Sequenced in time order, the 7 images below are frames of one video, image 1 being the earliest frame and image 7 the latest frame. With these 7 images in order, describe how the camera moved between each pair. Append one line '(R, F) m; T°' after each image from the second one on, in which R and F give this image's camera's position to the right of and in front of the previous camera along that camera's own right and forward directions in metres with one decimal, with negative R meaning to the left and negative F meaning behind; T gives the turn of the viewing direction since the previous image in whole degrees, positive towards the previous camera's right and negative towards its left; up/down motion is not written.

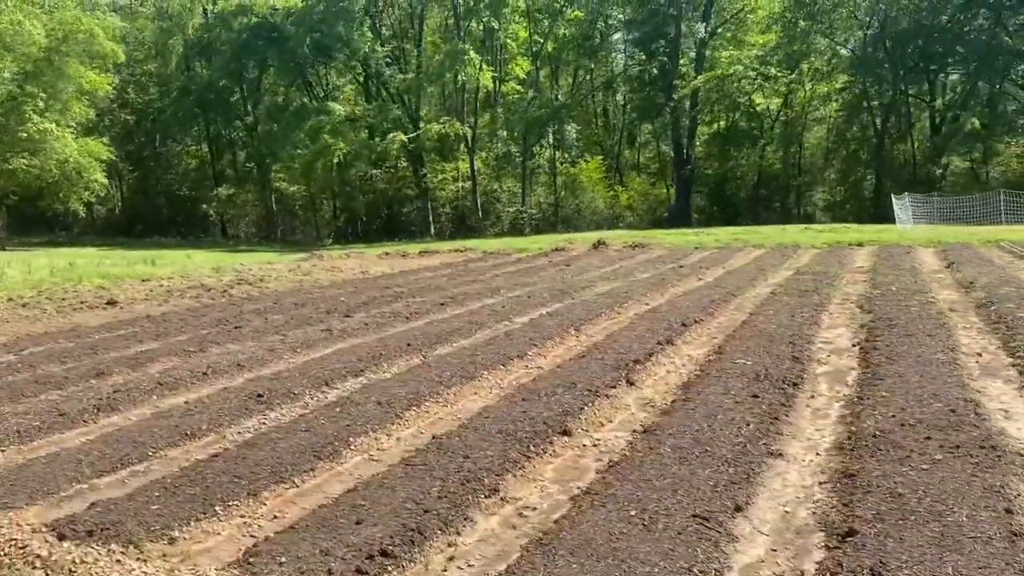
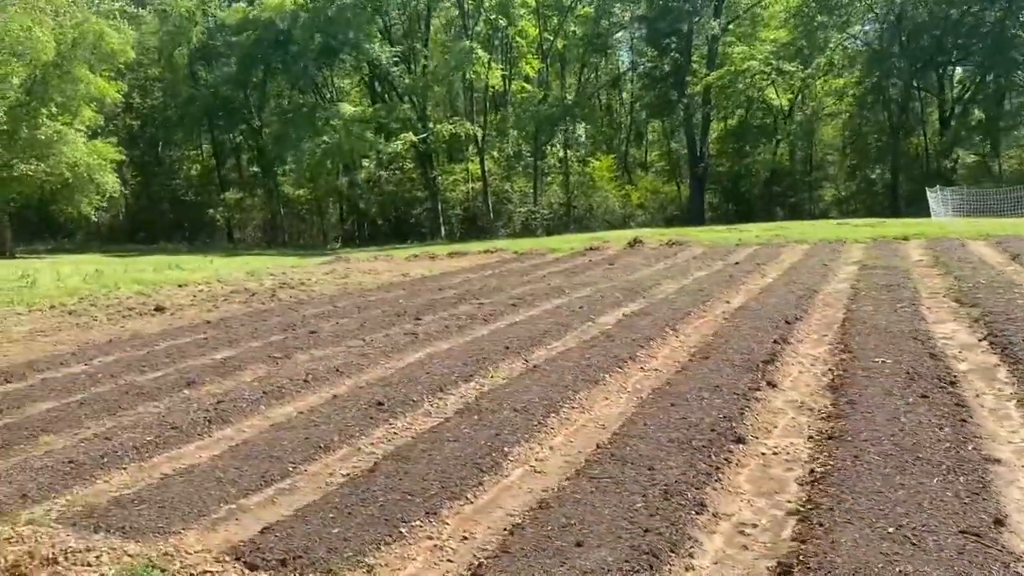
(-1.3, +0.5) m; 0°
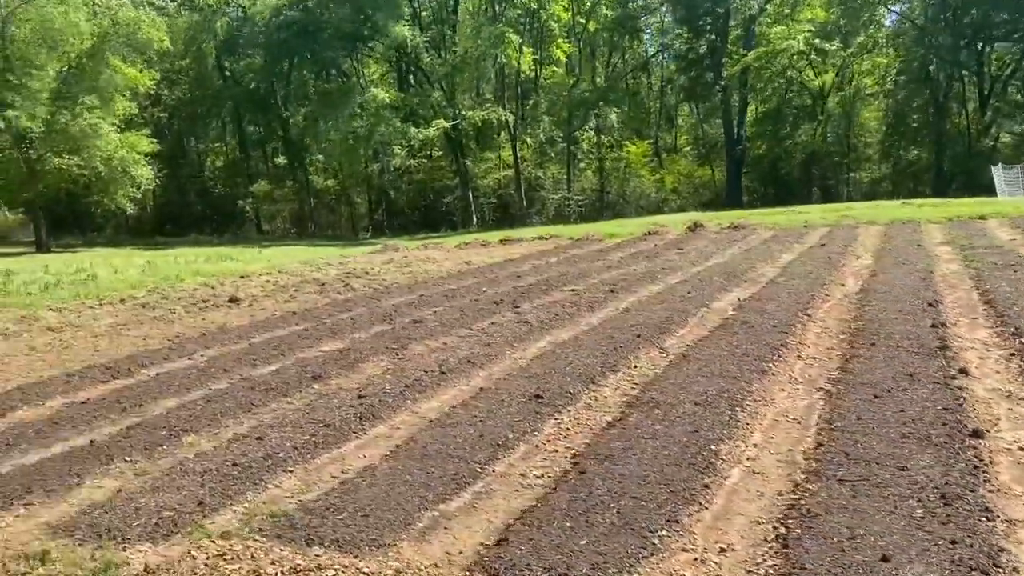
(-1.3, +0.6) m; -1°
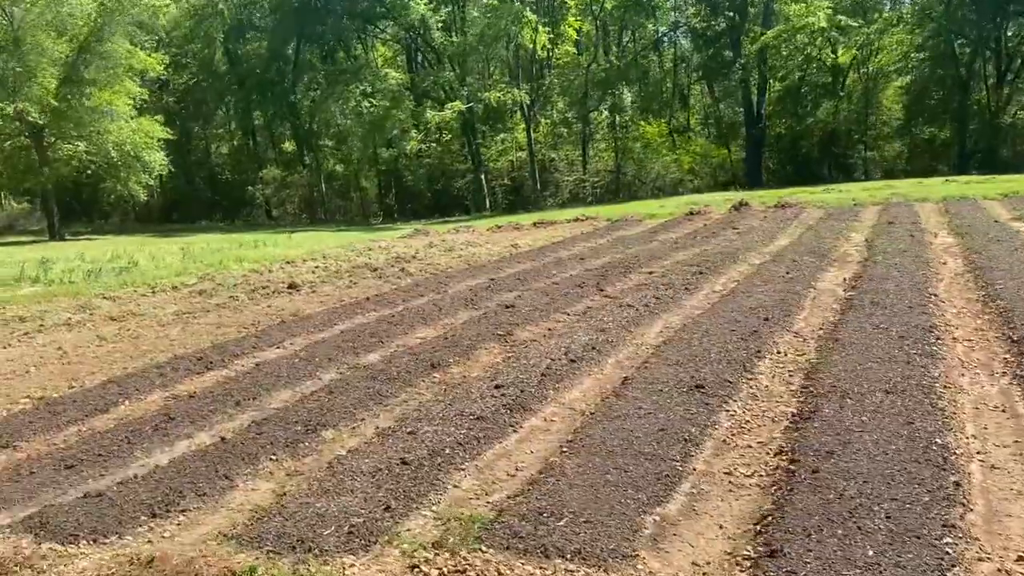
(-1.3, +0.6) m; 0°
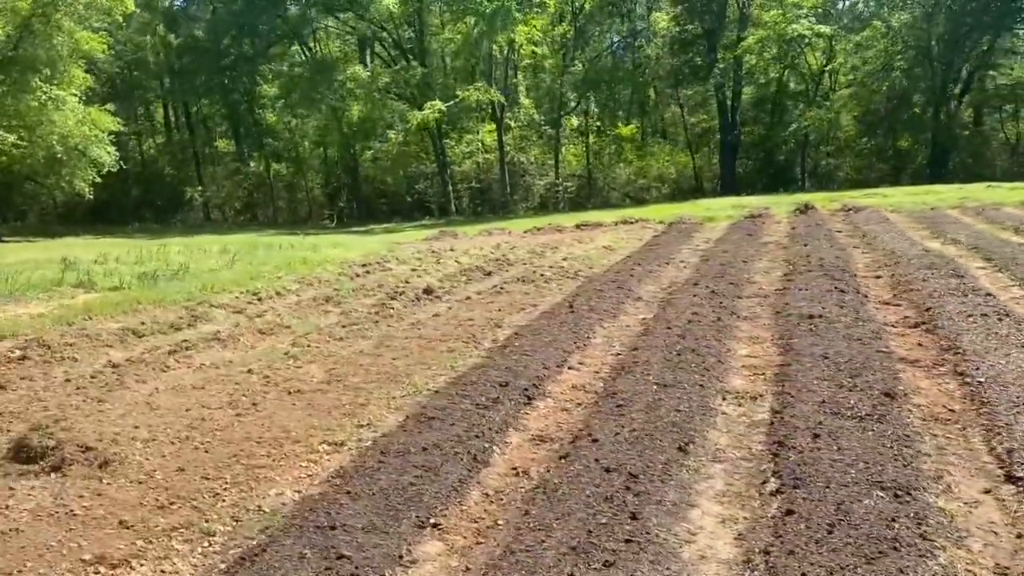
(-4.2, +2.3) m; +6°
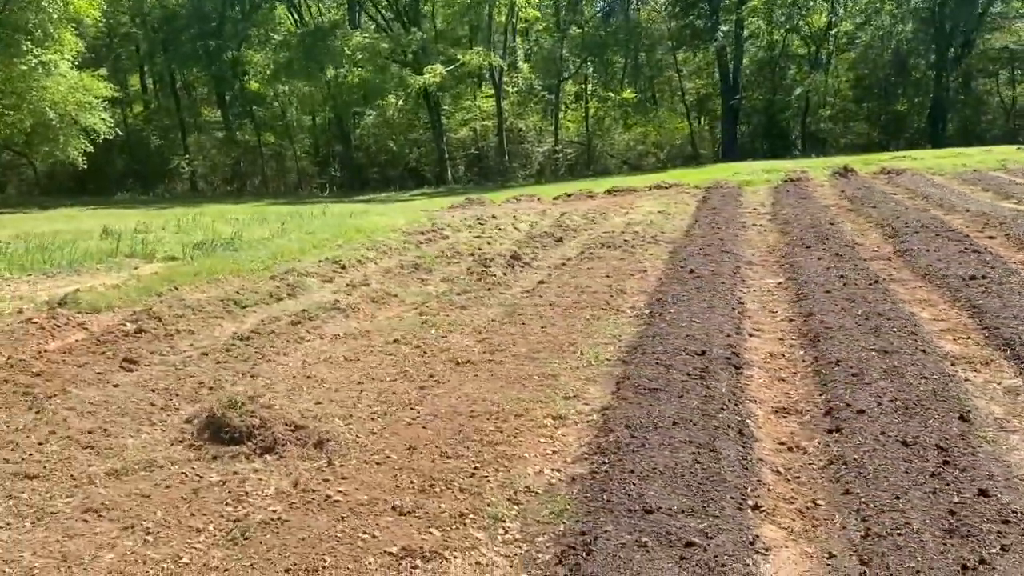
(-1.8, +0.5) m; +2°
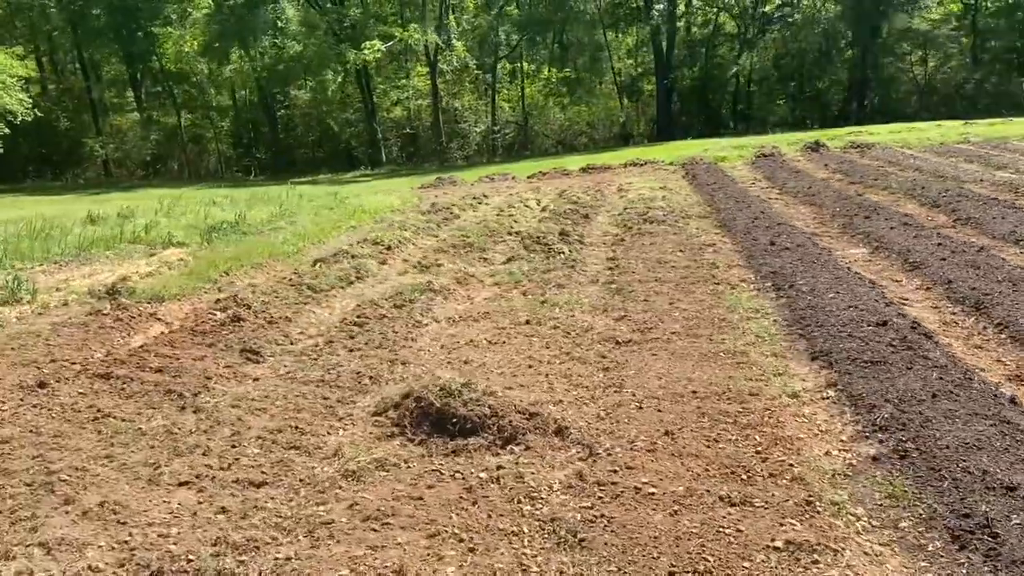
(-2.1, +0.5) m; +6°
